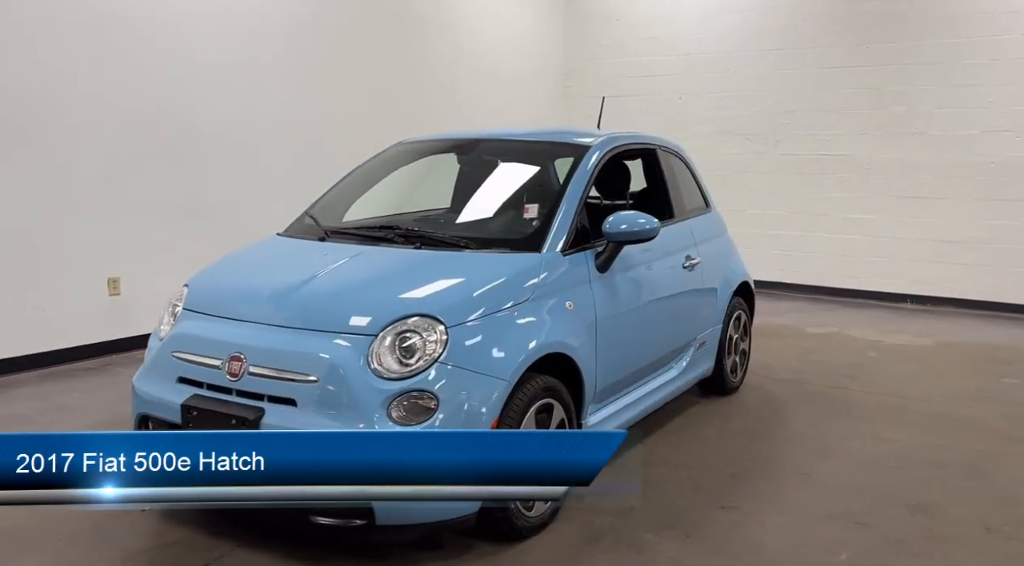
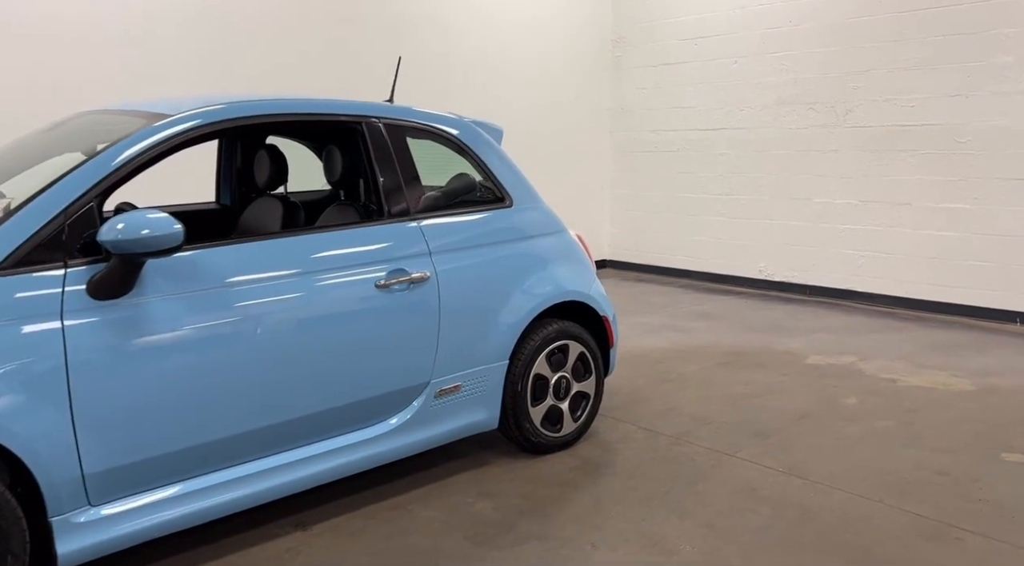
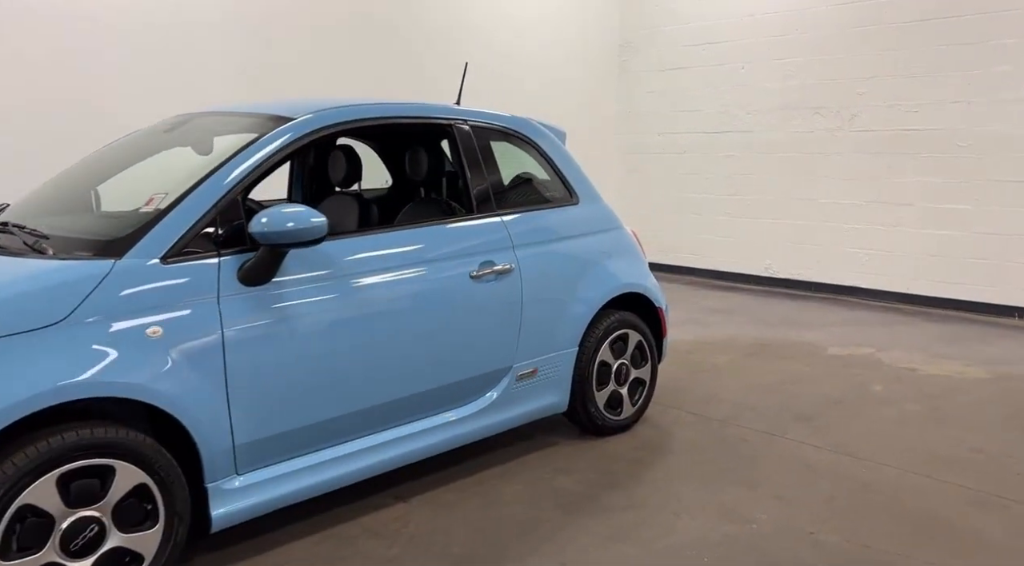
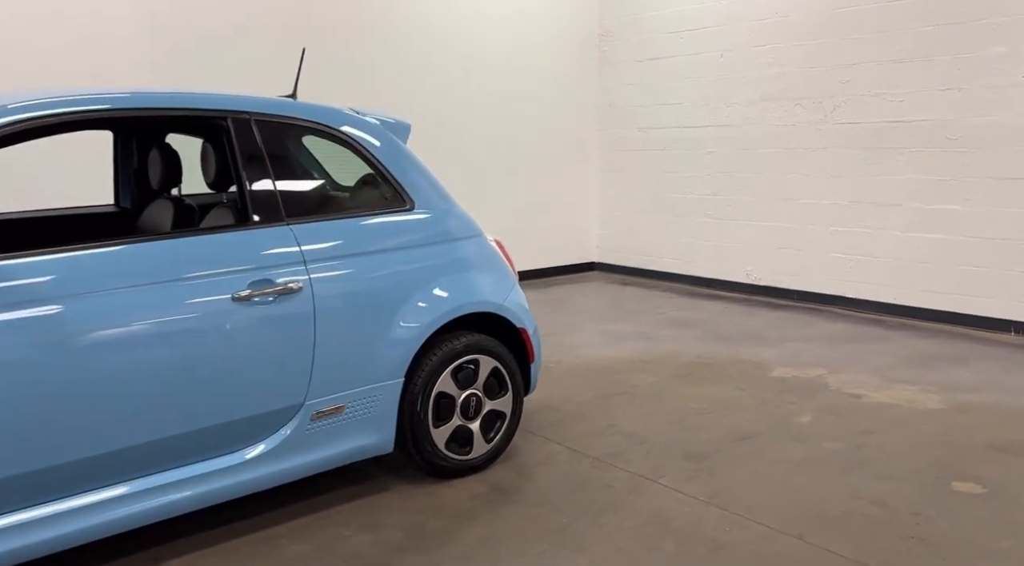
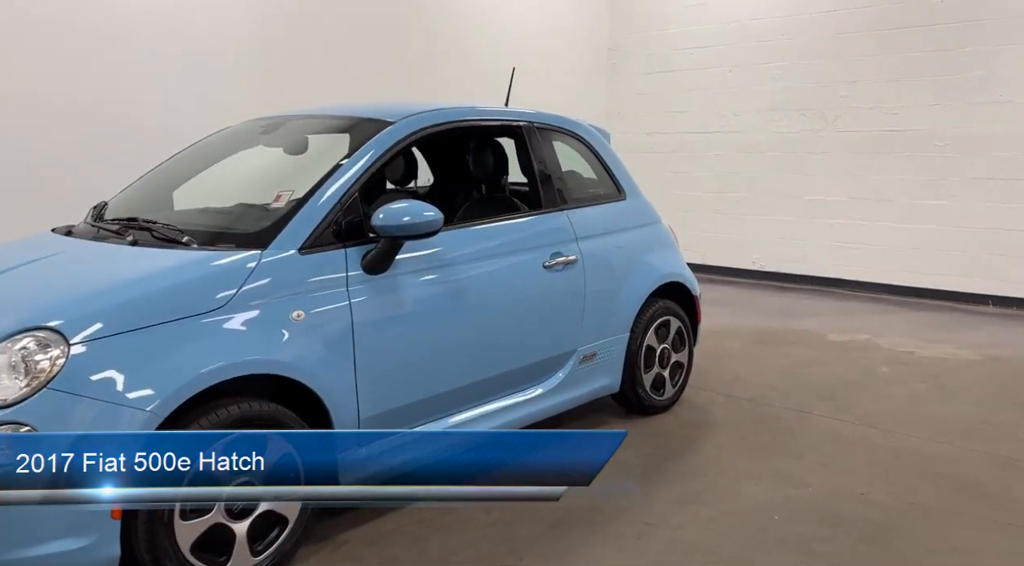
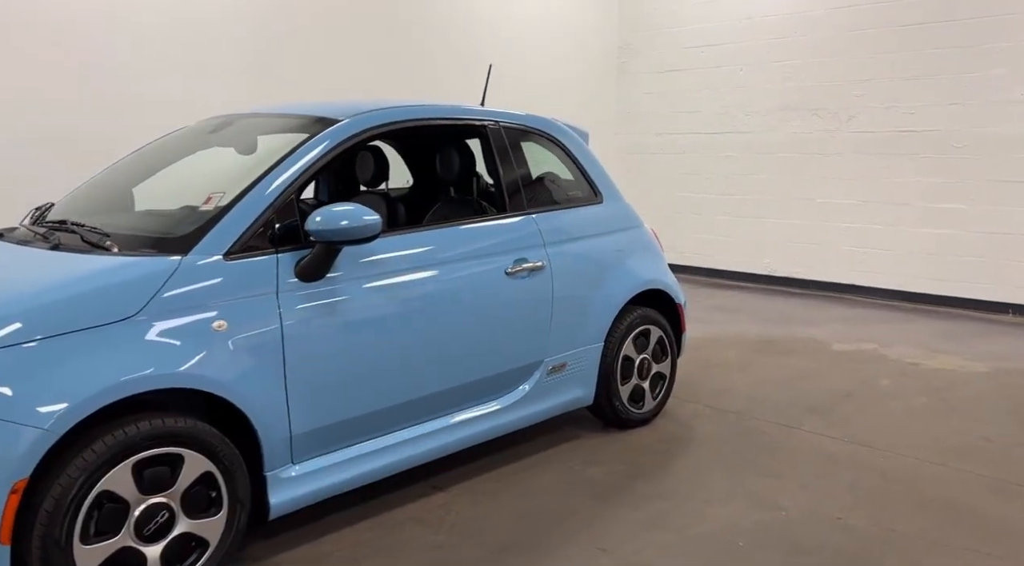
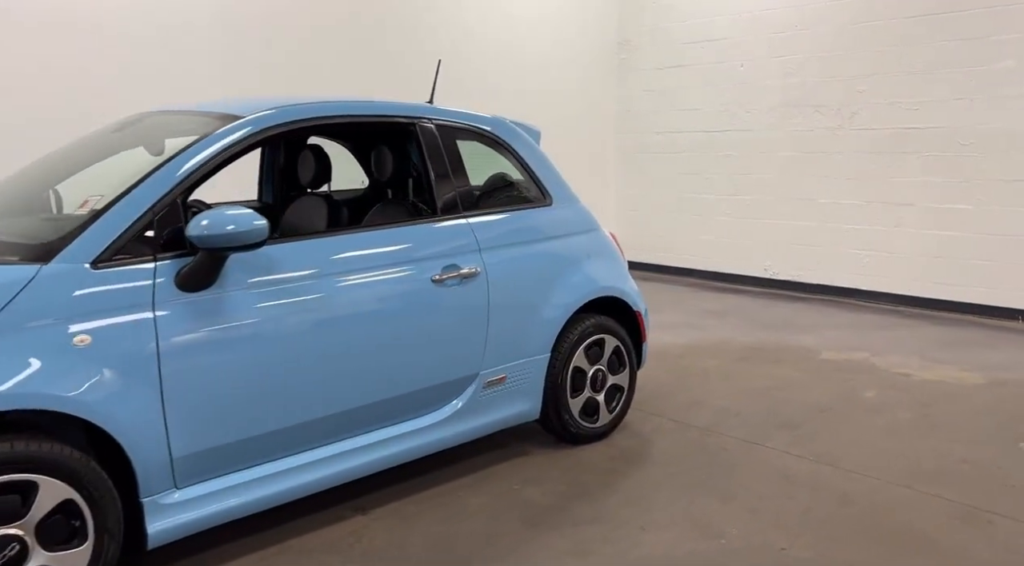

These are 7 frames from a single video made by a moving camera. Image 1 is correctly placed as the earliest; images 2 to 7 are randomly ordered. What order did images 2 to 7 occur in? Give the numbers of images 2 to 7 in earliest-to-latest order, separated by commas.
5, 6, 3, 7, 2, 4
